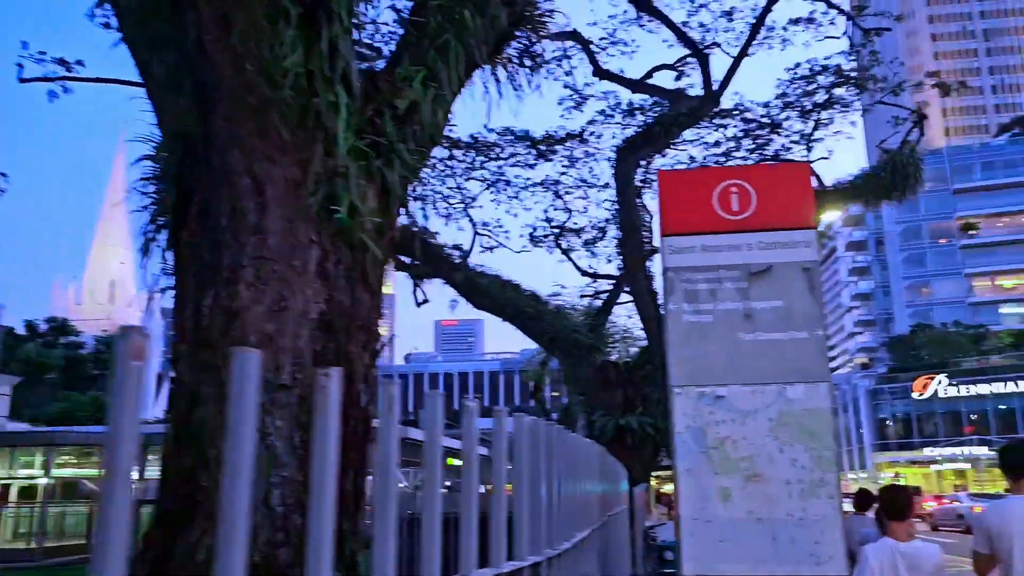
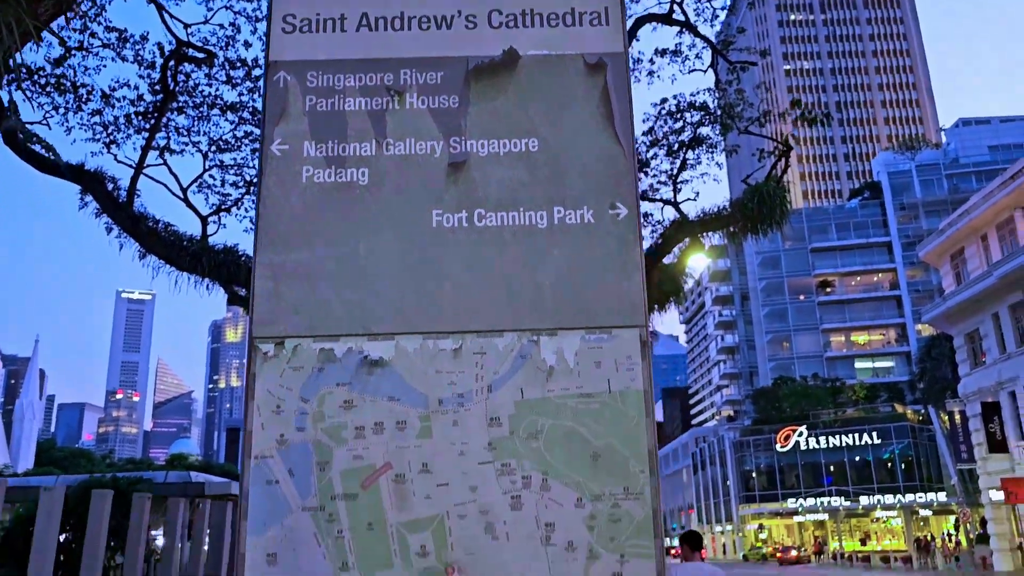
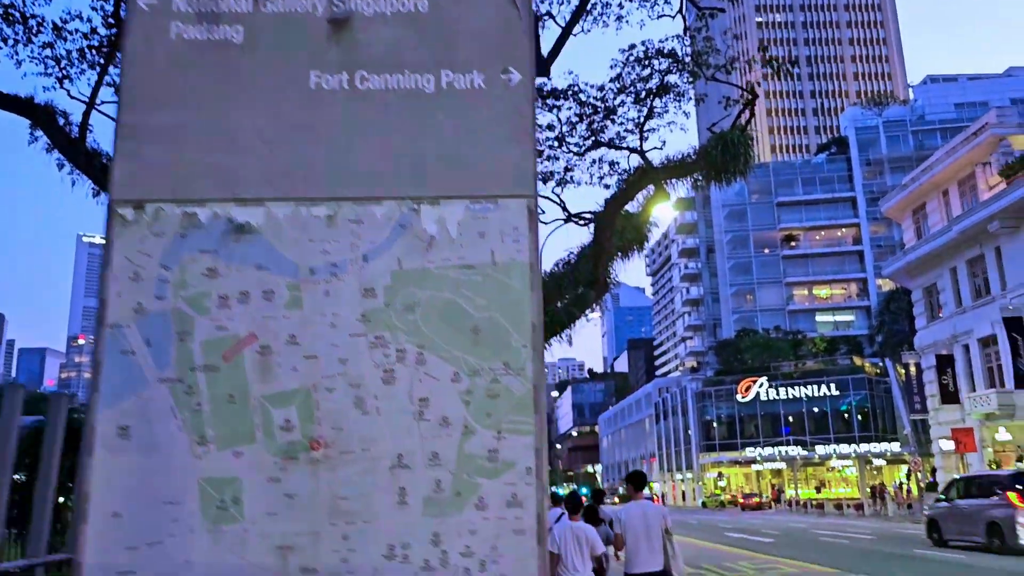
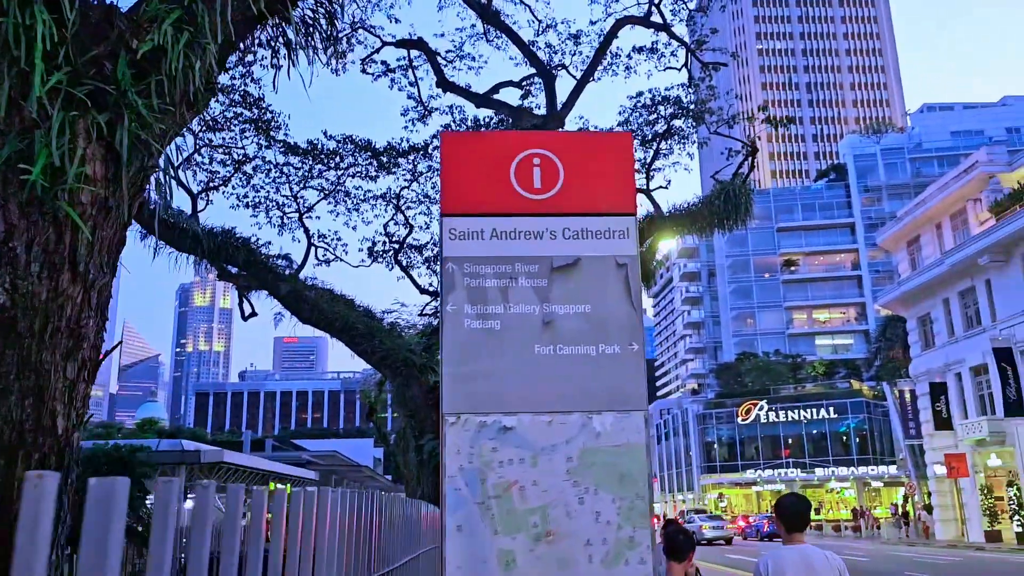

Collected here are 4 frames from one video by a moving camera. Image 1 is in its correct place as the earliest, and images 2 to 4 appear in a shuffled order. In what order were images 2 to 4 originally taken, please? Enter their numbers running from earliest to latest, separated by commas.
4, 2, 3
